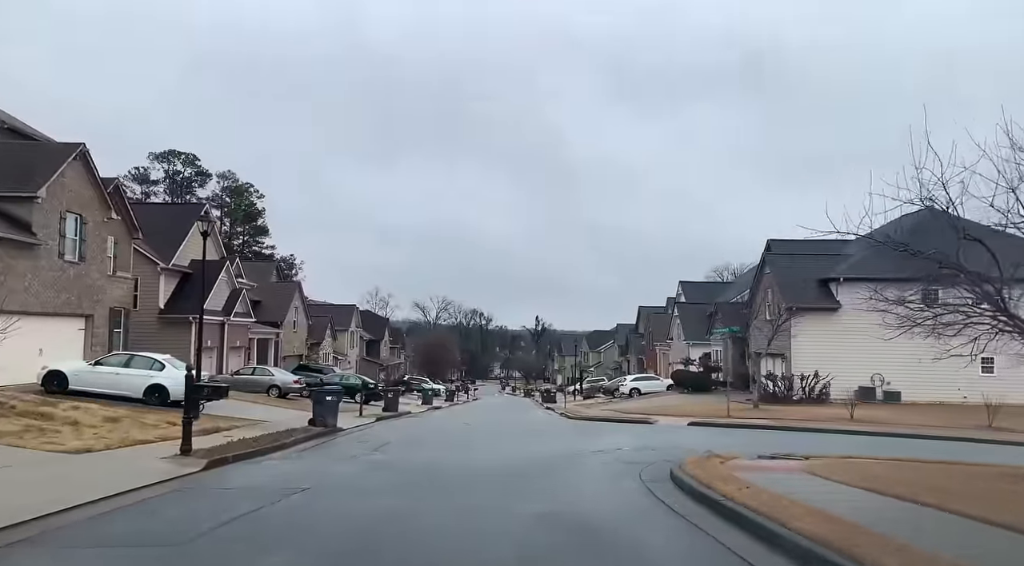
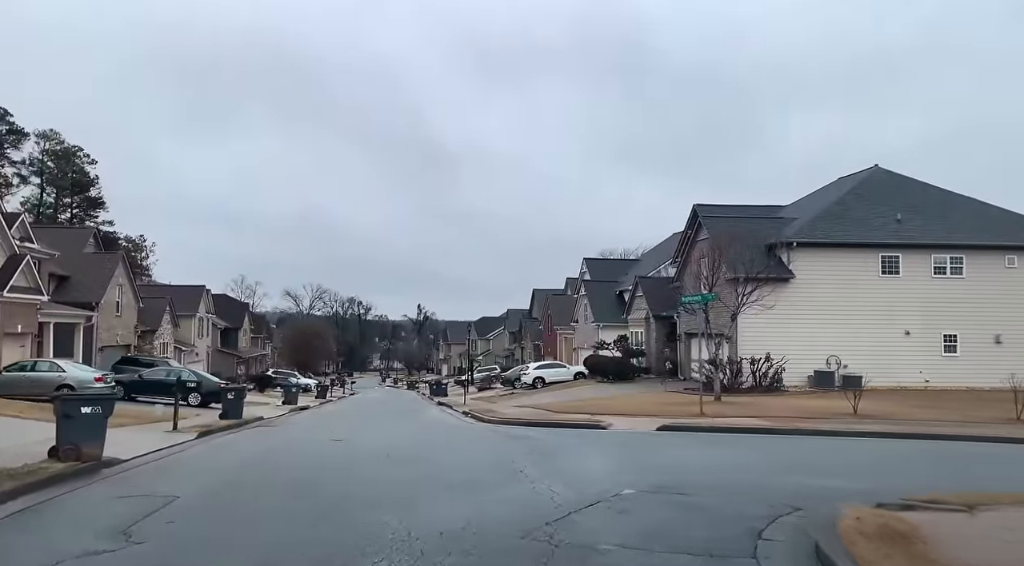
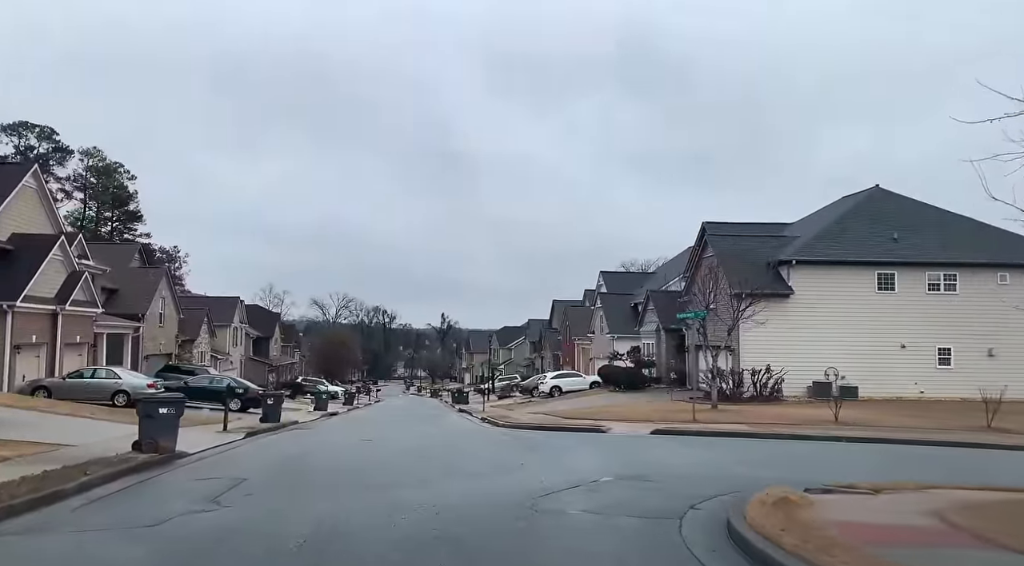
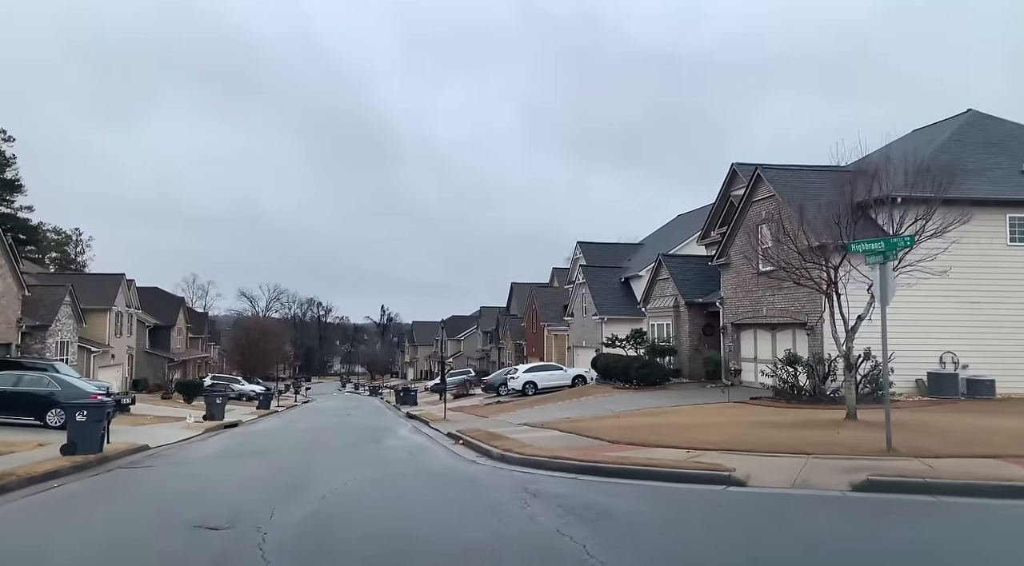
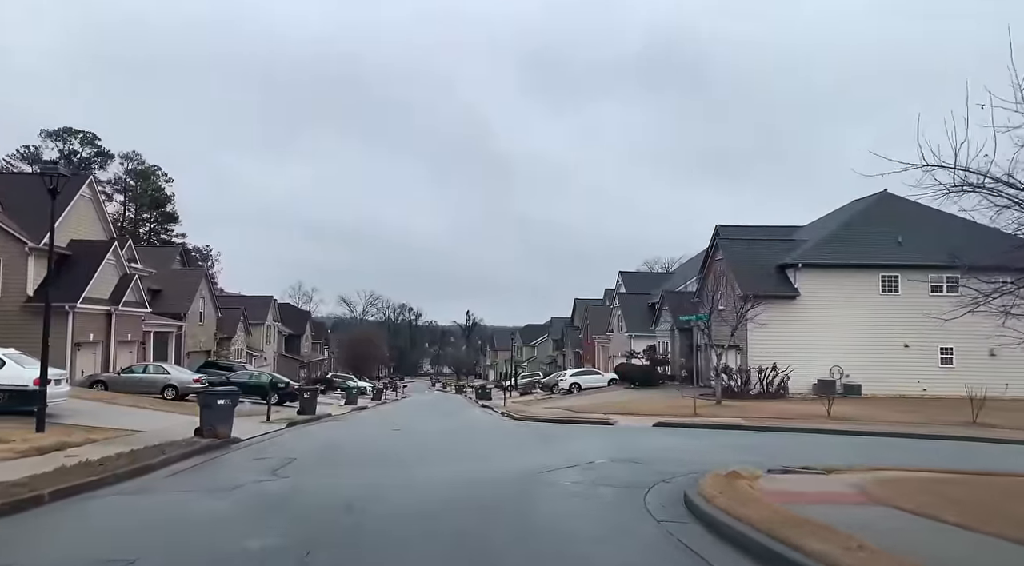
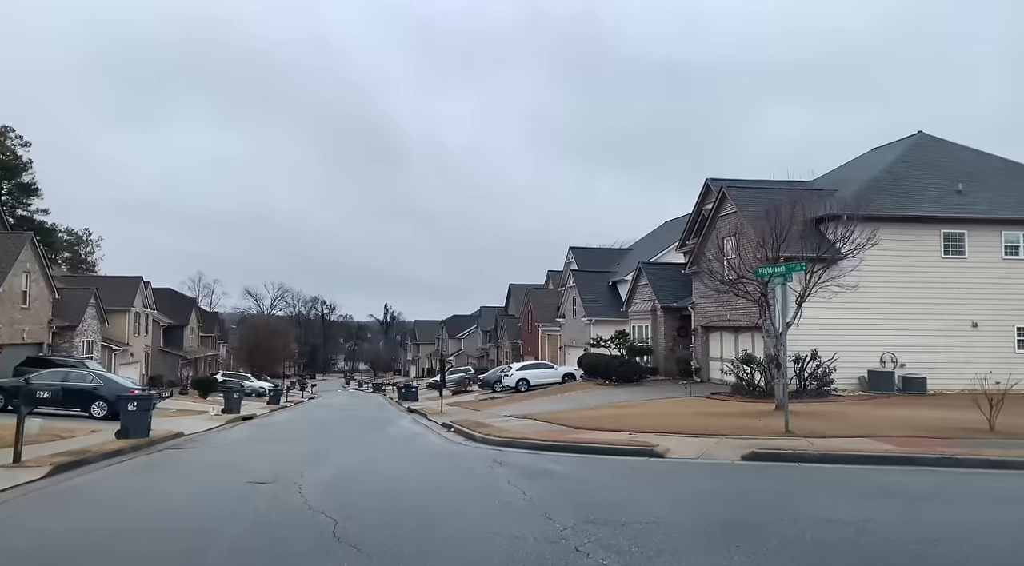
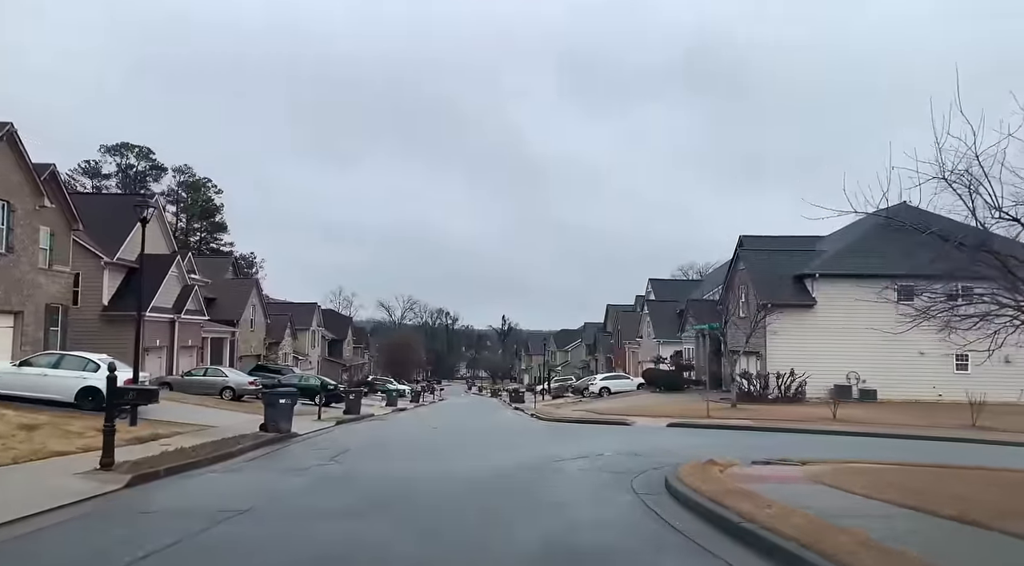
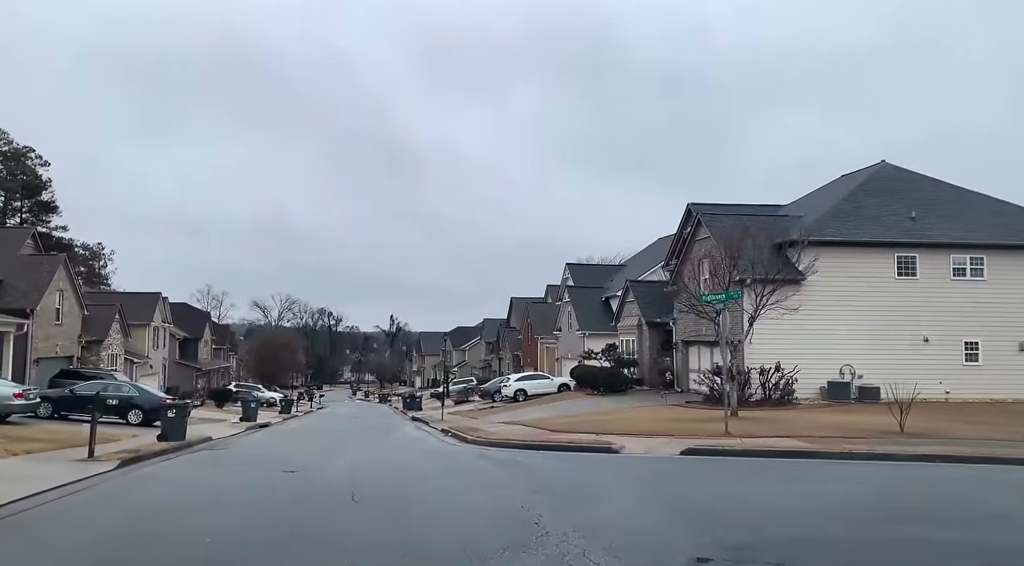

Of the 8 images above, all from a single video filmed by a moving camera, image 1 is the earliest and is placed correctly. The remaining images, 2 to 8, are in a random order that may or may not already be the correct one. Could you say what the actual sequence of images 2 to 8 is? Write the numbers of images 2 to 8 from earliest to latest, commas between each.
7, 5, 3, 2, 8, 6, 4
